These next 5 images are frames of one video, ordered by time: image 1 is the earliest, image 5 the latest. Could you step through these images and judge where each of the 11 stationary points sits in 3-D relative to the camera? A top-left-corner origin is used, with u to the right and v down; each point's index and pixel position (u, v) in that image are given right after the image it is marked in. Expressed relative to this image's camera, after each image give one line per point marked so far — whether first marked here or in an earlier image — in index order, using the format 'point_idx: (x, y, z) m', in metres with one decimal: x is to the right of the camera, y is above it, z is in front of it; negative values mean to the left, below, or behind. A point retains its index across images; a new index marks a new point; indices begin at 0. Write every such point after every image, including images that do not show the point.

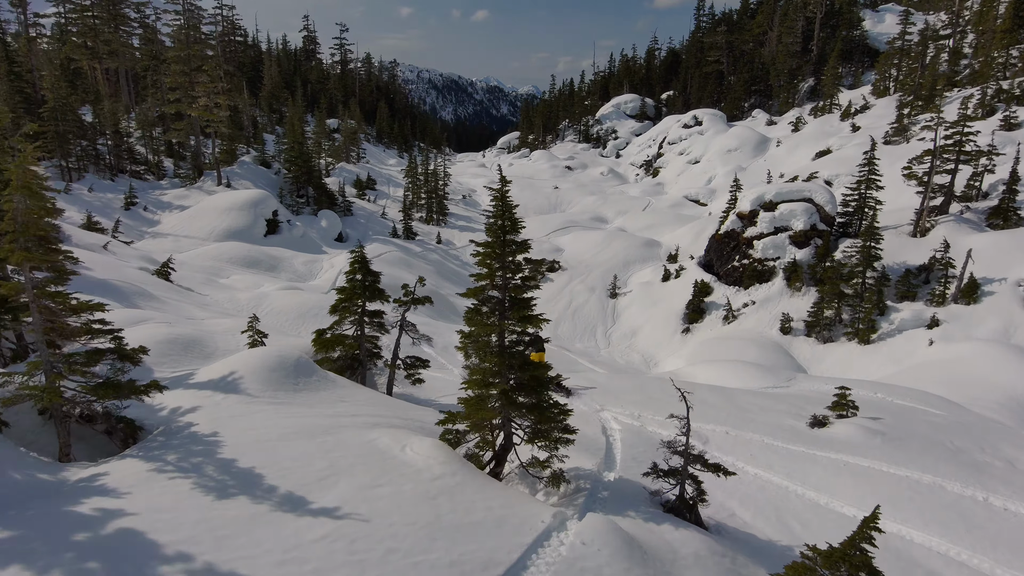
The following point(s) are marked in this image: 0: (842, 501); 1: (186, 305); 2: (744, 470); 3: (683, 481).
0: (+4.3, -2.8, +8.6) m
1: (-9.1, -0.5, +18.2) m
2: (+3.3, -2.7, +9.5) m
3: (+1.8, -2.1, +7.2) m
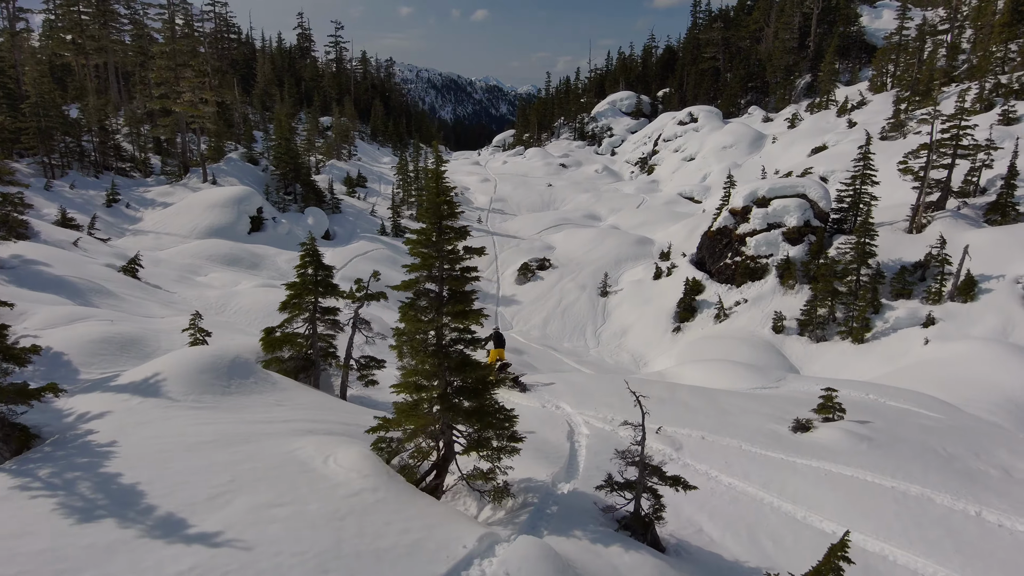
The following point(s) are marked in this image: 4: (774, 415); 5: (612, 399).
0: (+3.7, -2.7, +7.9) m
1: (-9.7, -0.4, +17.4) m
2: (+2.7, -2.6, +8.8) m
3: (+1.2, -2.0, +6.4) m
4: (+4.8, -2.3, +12.0) m
5: (+2.0, -2.2, +13.2) m
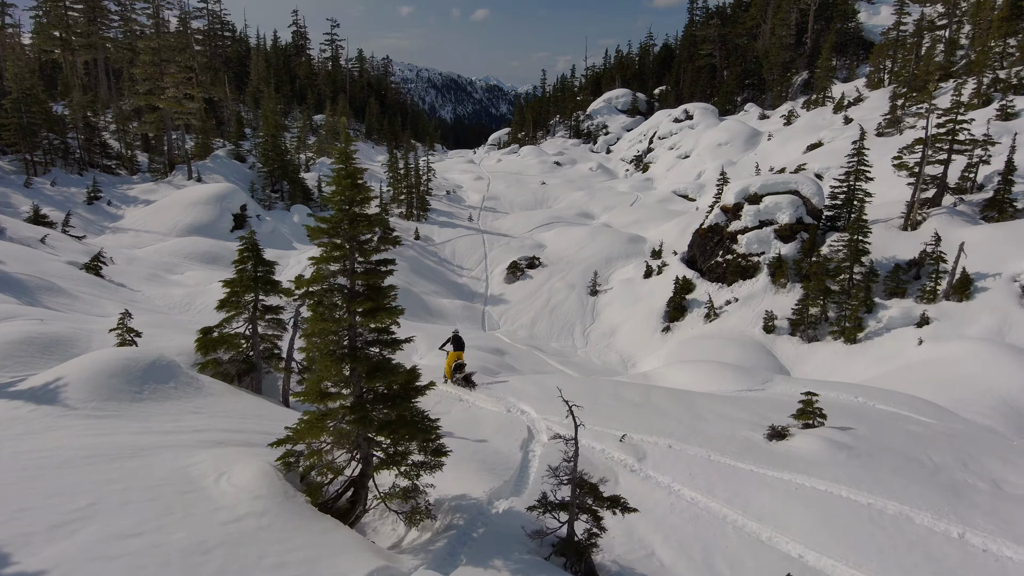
0: (+3.0, -2.7, +7.2) m
1: (-10.4, -0.3, +16.7) m
2: (+2.0, -2.5, +8.1) m
3: (+0.5, -2.0, +5.7) m
4: (+4.1, -2.3, +11.2) m
5: (+1.3, -2.2, +12.4) m
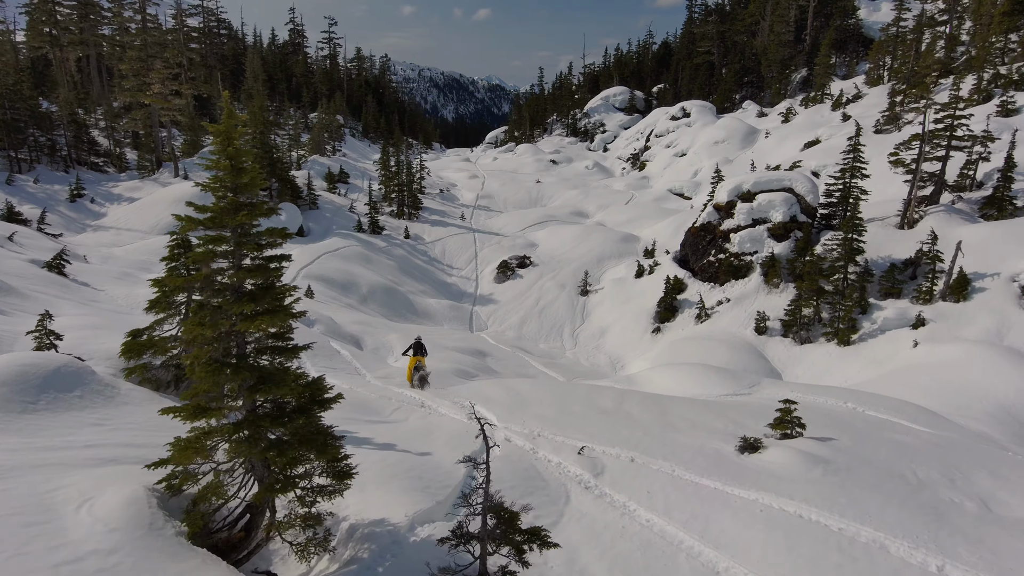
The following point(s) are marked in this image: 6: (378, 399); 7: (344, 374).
0: (+2.3, -2.7, +6.4) m
1: (-11.0, -0.3, +16.0) m
2: (+1.4, -2.5, +7.3) m
3: (-0.1, -2.0, +5.0) m
4: (+3.4, -2.3, +10.5) m
5: (+0.6, -2.2, +11.7) m
6: (-2.6, -2.1, +12.6) m
7: (-4.0, -2.1, +15.9) m
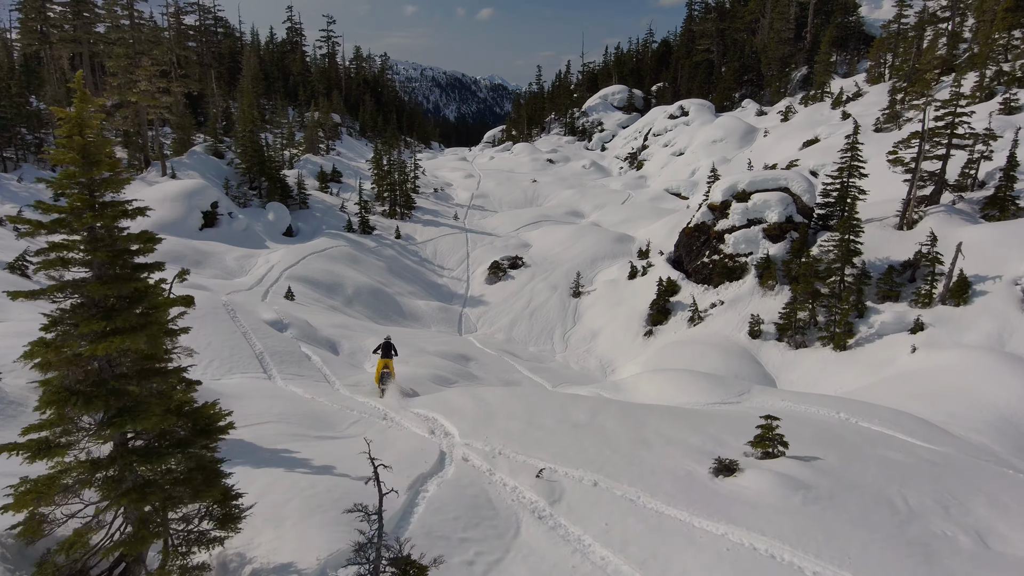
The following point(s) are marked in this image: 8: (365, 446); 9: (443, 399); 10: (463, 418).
0: (+1.7, -2.8, +5.7) m
1: (-11.6, -0.4, +15.3) m
2: (+0.8, -2.6, +6.6) m
3: (-0.7, -2.1, +4.2) m
4: (+2.8, -2.4, +9.7) m
5: (0.0, -2.3, +11.0) m
6: (-3.2, -2.2, +11.9) m
7: (-4.6, -2.1, +15.1) m
8: (-2.1, -2.3, +9.6) m
9: (-1.4, -2.3, +13.4) m
10: (-0.8, -2.3, +11.6) m
